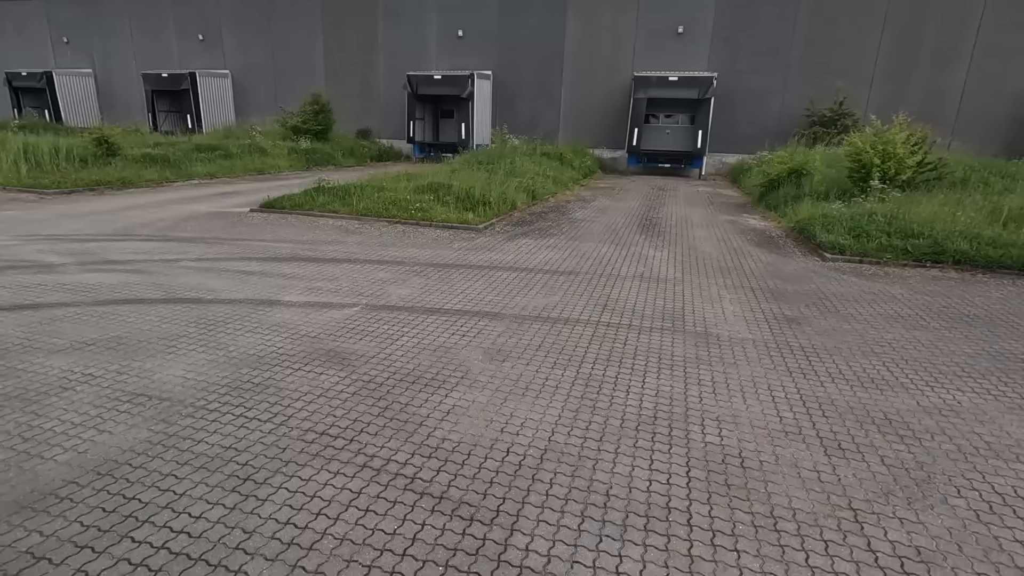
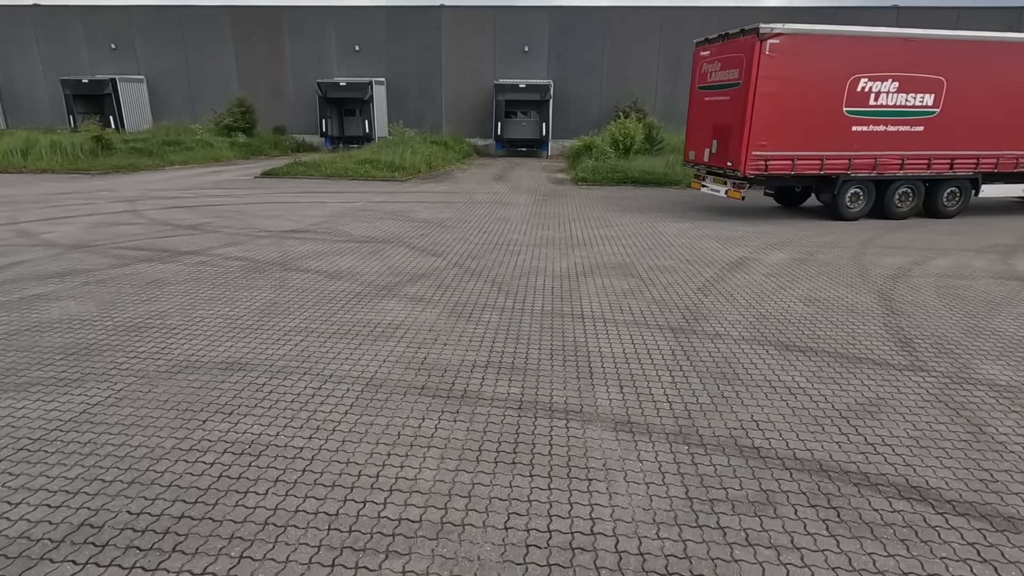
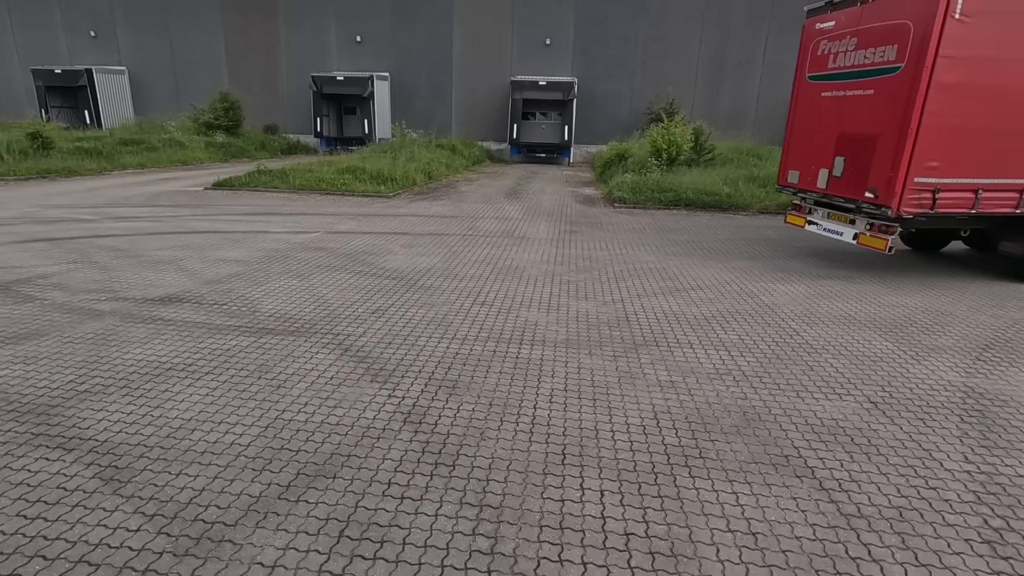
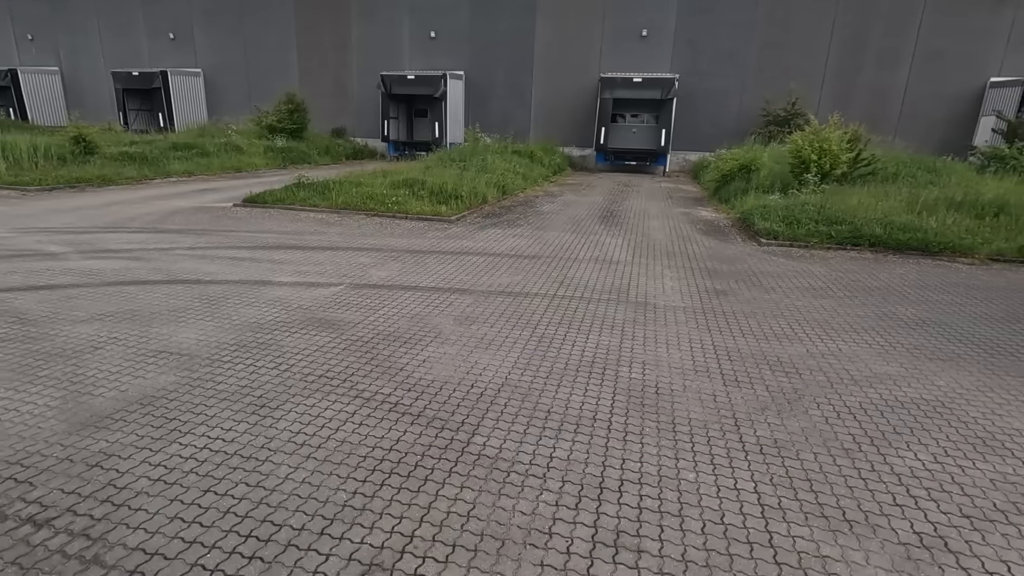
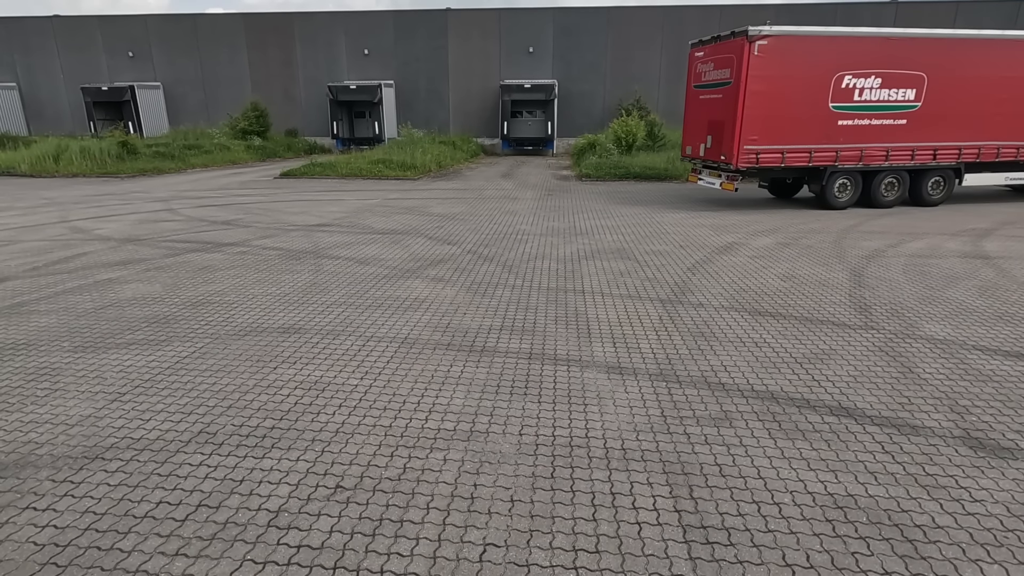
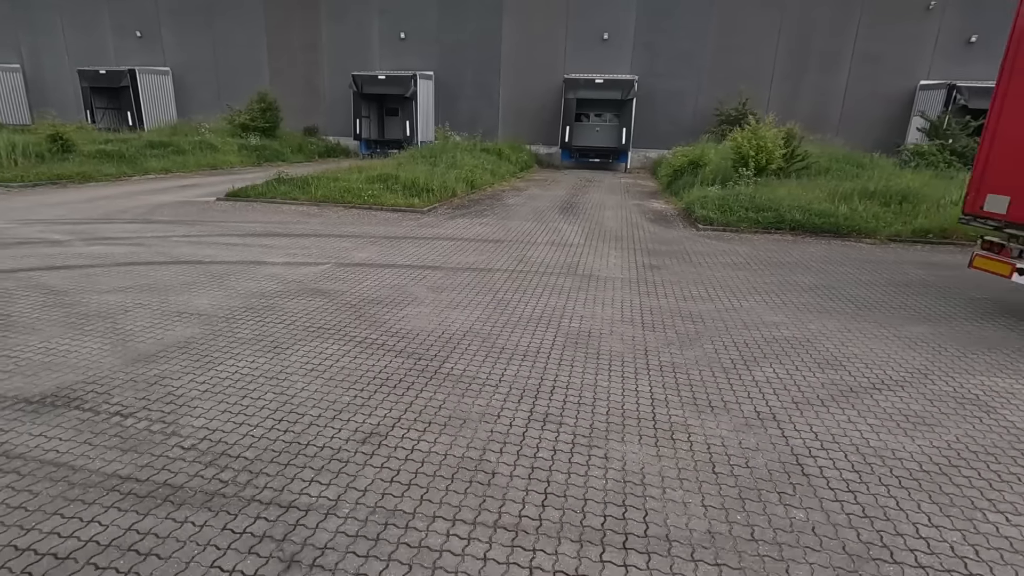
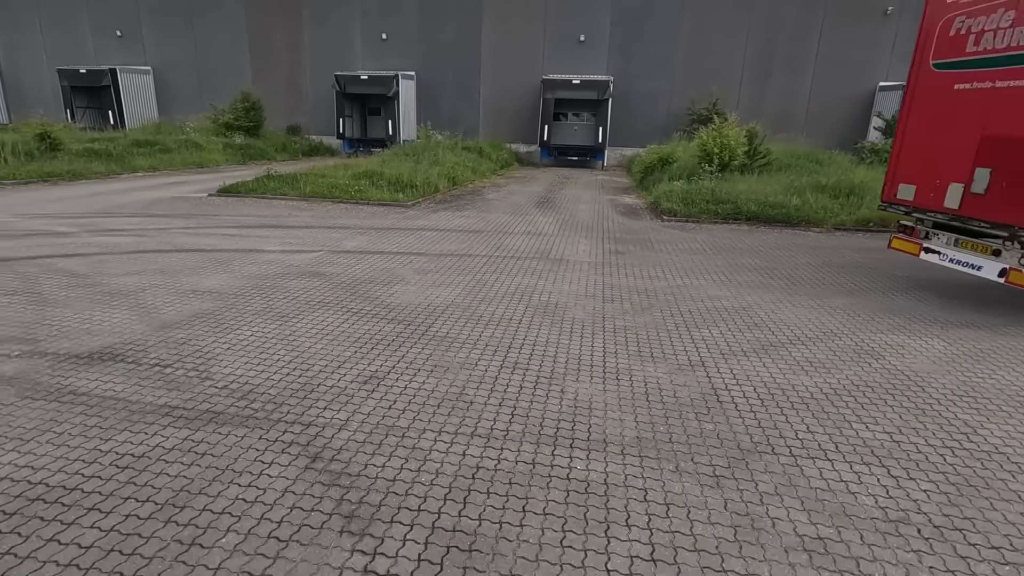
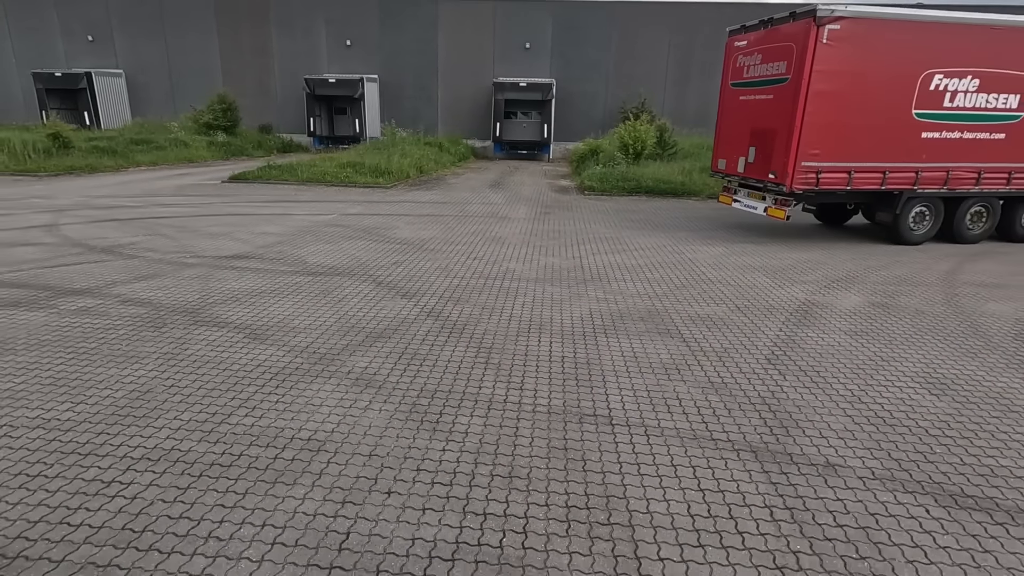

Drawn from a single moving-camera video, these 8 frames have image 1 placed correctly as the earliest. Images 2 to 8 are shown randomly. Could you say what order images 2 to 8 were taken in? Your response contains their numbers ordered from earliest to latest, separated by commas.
4, 6, 7, 3, 8, 2, 5
